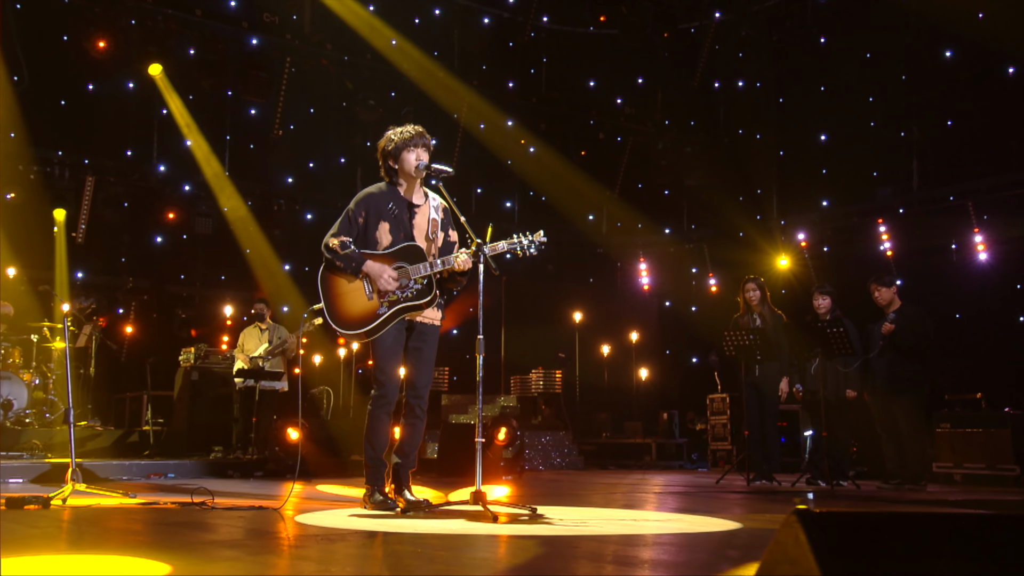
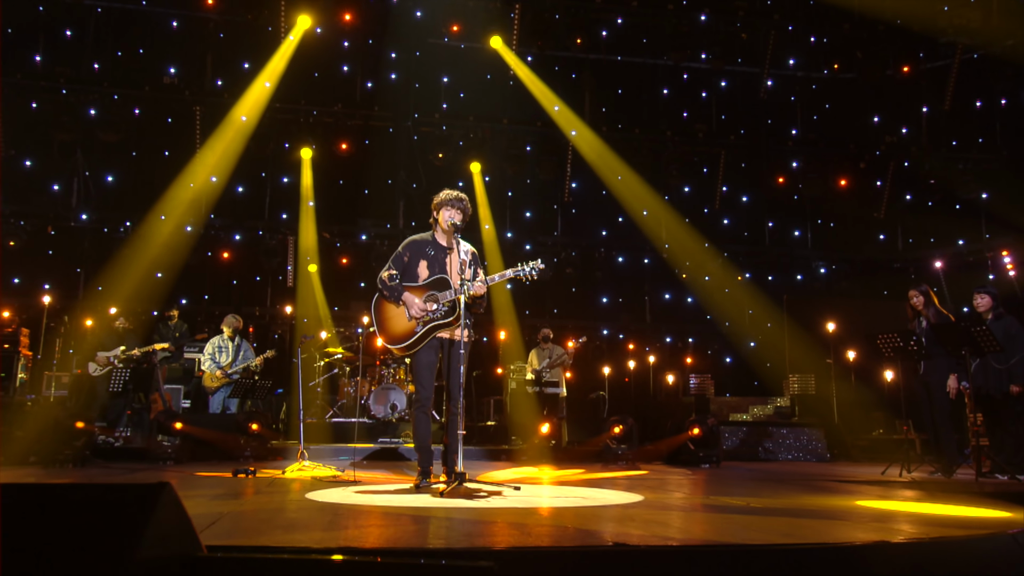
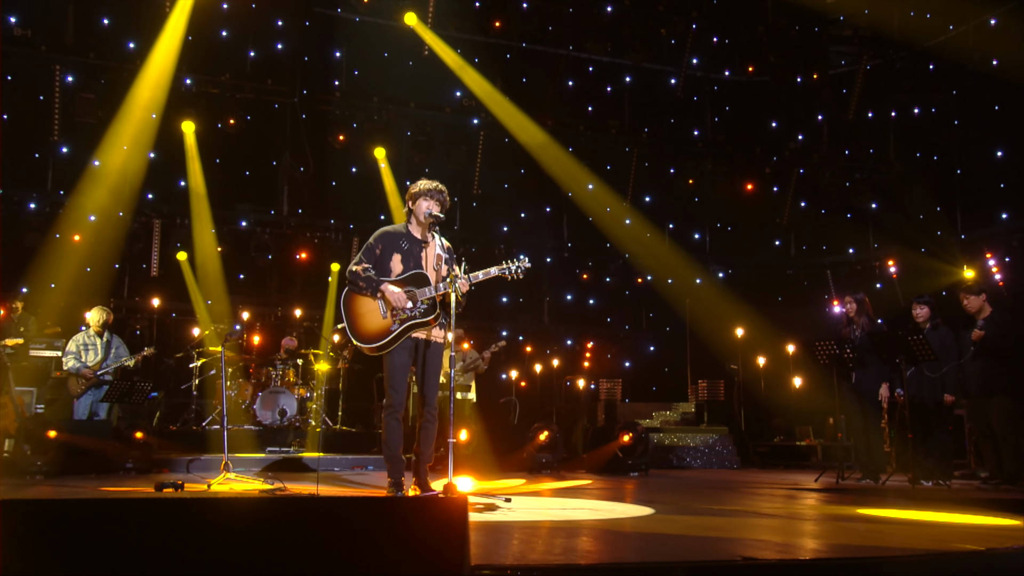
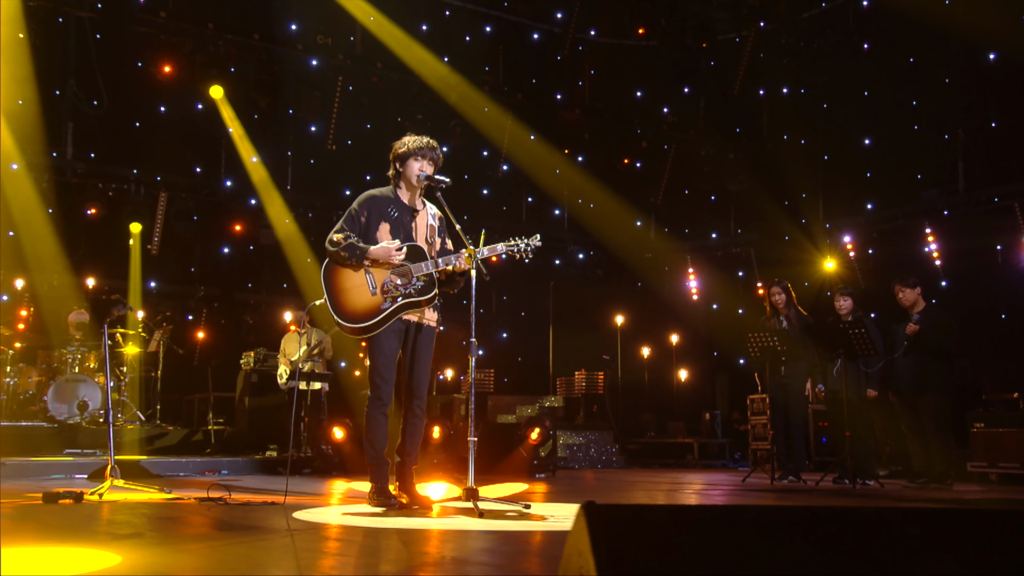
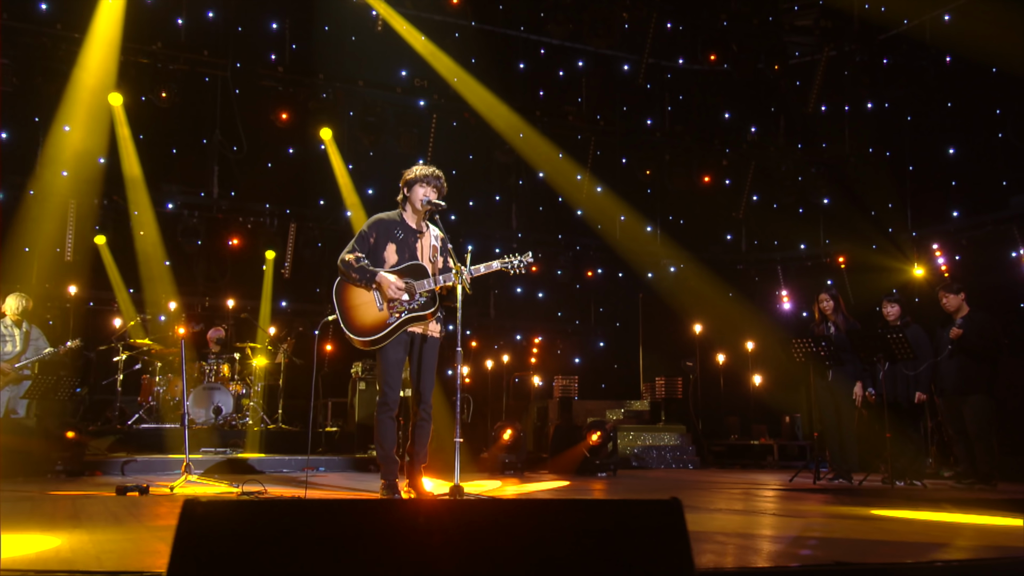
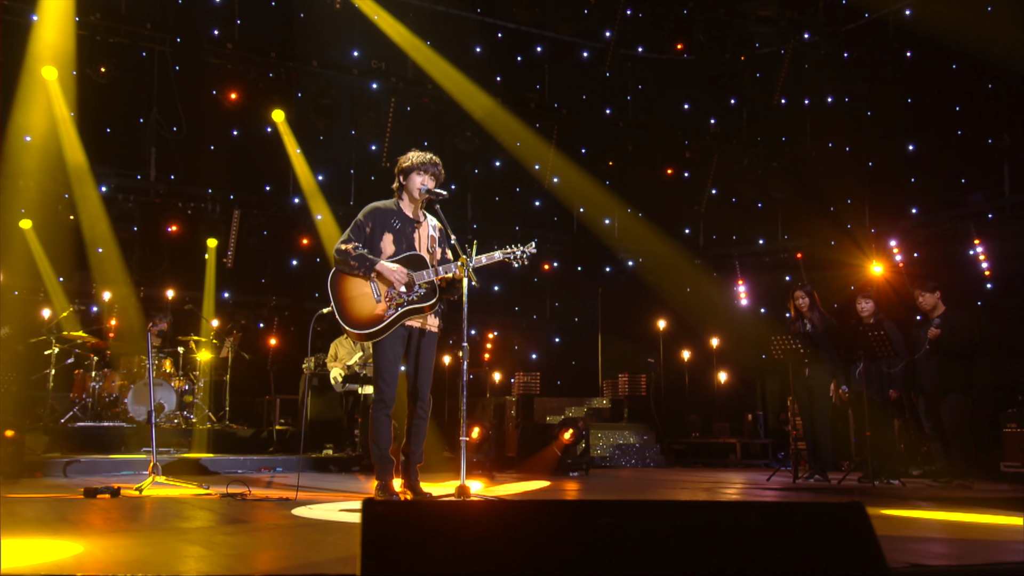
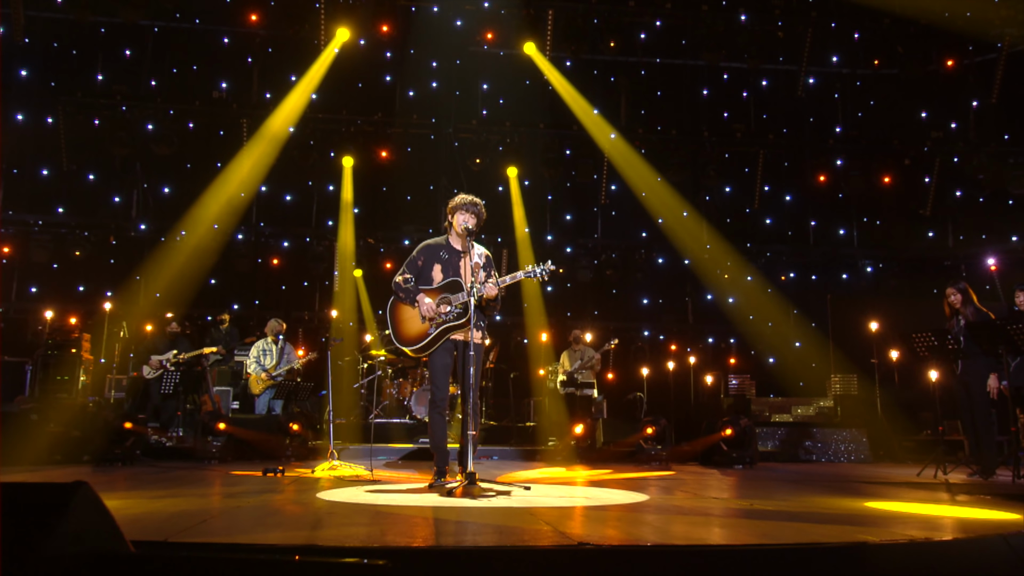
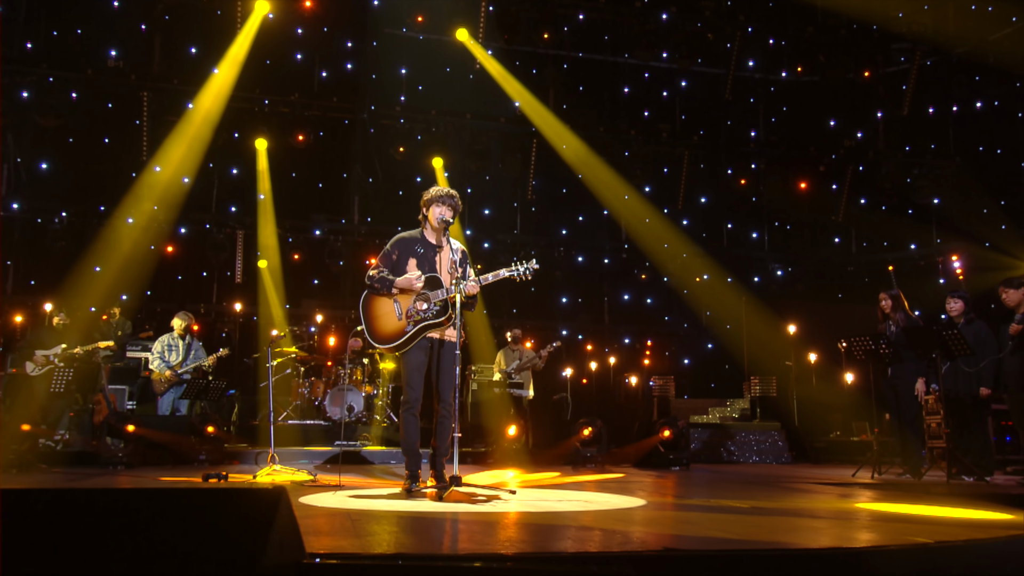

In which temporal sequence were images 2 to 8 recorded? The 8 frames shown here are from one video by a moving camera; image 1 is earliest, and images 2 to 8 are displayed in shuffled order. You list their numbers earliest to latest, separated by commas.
4, 6, 5, 3, 8, 2, 7
